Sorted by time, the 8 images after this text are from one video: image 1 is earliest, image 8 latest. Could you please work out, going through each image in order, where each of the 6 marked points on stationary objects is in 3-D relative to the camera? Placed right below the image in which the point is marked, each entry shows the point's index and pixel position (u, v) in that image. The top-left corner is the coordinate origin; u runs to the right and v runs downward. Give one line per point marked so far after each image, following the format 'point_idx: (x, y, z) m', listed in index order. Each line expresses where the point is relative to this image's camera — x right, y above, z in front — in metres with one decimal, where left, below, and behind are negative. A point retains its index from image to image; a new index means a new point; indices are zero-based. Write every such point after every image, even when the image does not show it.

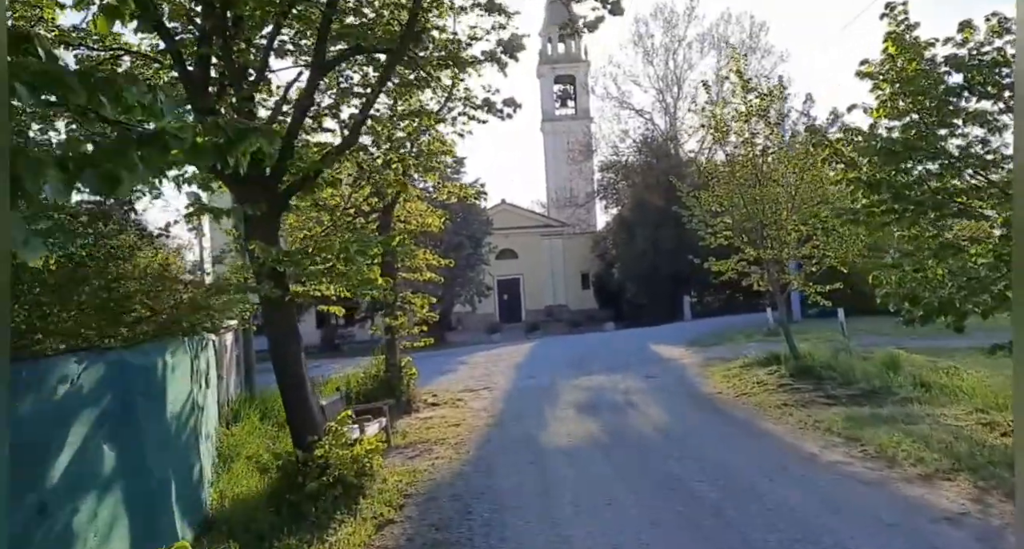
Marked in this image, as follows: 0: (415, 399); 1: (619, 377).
0: (-1.5, -1.9, +13.1) m
1: (+1.8, -1.8, +14.6) m
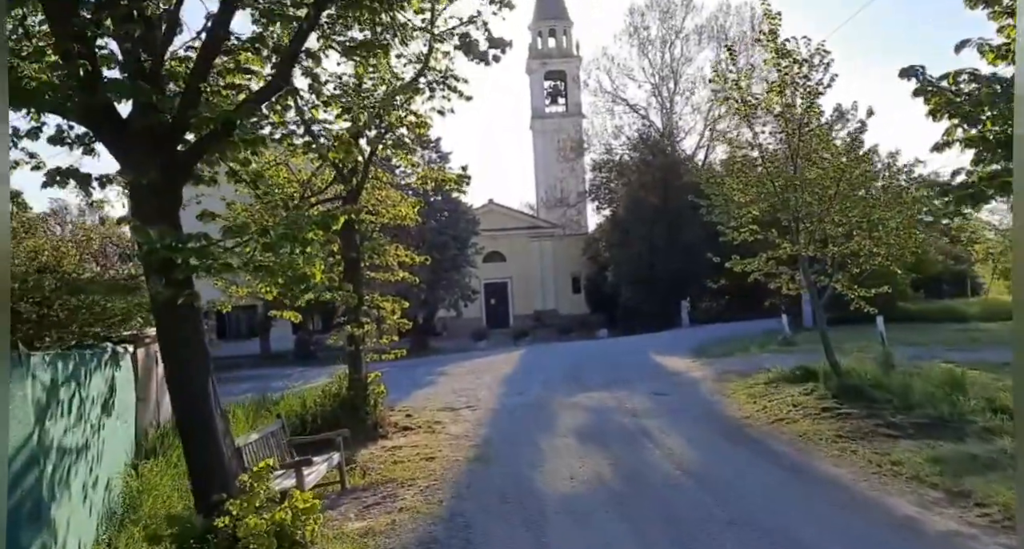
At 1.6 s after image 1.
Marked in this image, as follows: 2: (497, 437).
0: (-1.7, -1.9, +11.1) m
1: (+1.6, -1.8, +12.6) m
2: (-0.2, -1.9, +9.9) m
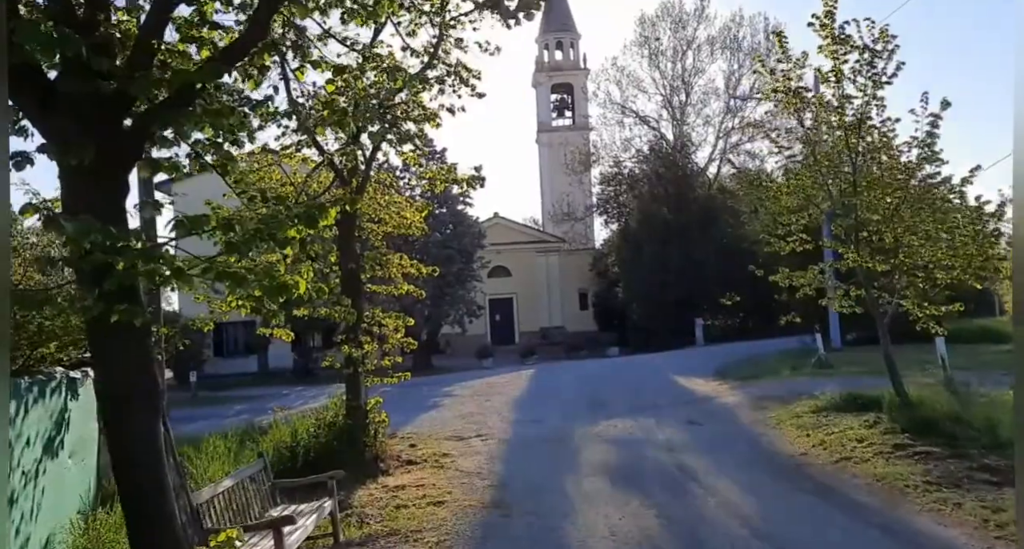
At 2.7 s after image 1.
0: (-1.4, -2.0, +9.8) m
1: (+1.8, -2.0, +11.3) m
2: (0.0, -2.0, +8.7) m
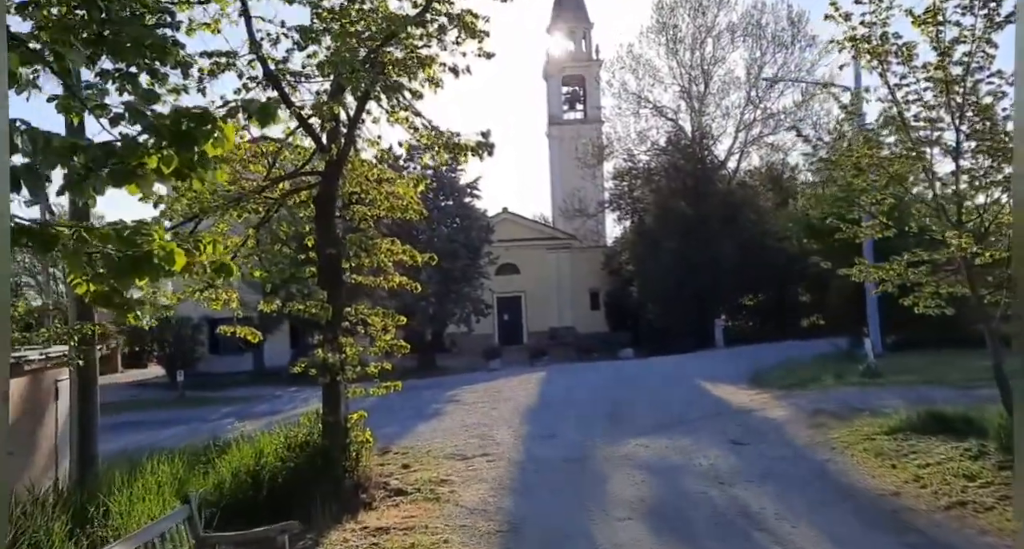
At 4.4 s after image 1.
0: (-1.3, -1.9, +8.1) m
1: (+1.9, -1.9, +9.5) m
2: (+0.1, -1.9, +6.9) m
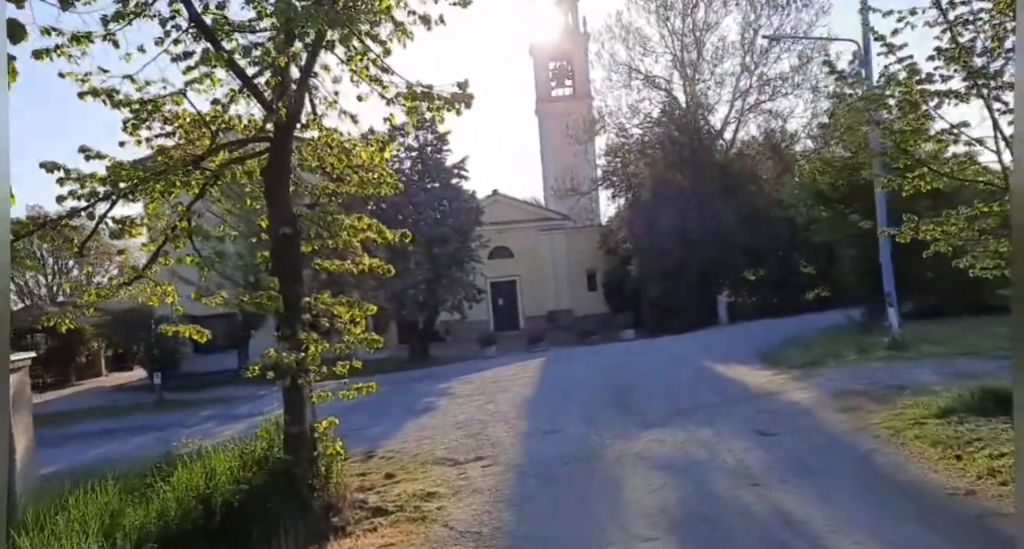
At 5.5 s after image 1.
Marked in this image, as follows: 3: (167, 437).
0: (-1.3, -1.8, +6.9) m
1: (+1.9, -1.6, +8.4) m
2: (+0.1, -1.8, +5.7) m
3: (-6.4, -3.0, +16.0) m
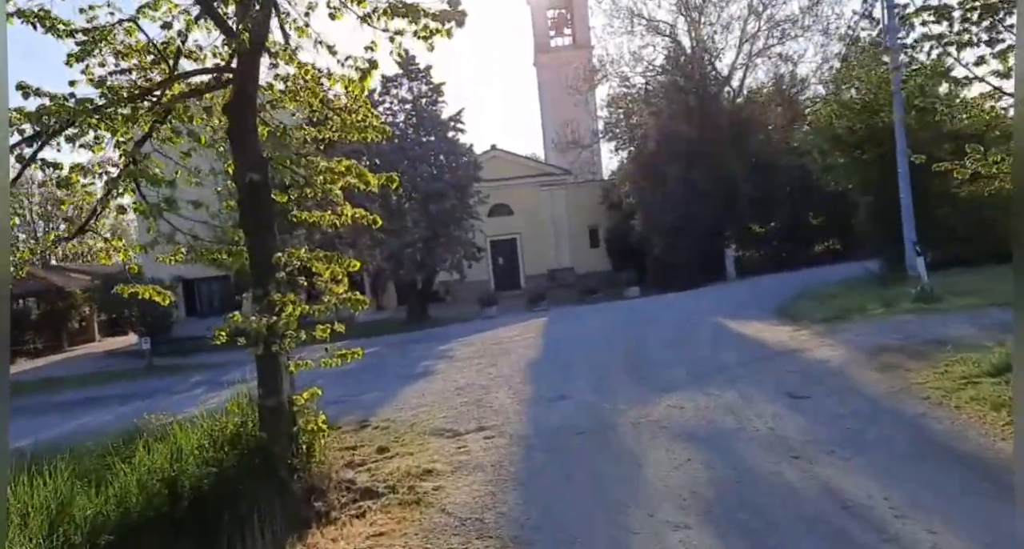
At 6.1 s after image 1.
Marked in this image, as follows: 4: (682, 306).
0: (-1.3, -1.4, +6.1) m
1: (+2.0, -1.1, +7.6) m
2: (+0.2, -1.5, +5.0) m
3: (-6.3, -2.3, +15.3) m
4: (+3.7, -0.7, +19.1) m
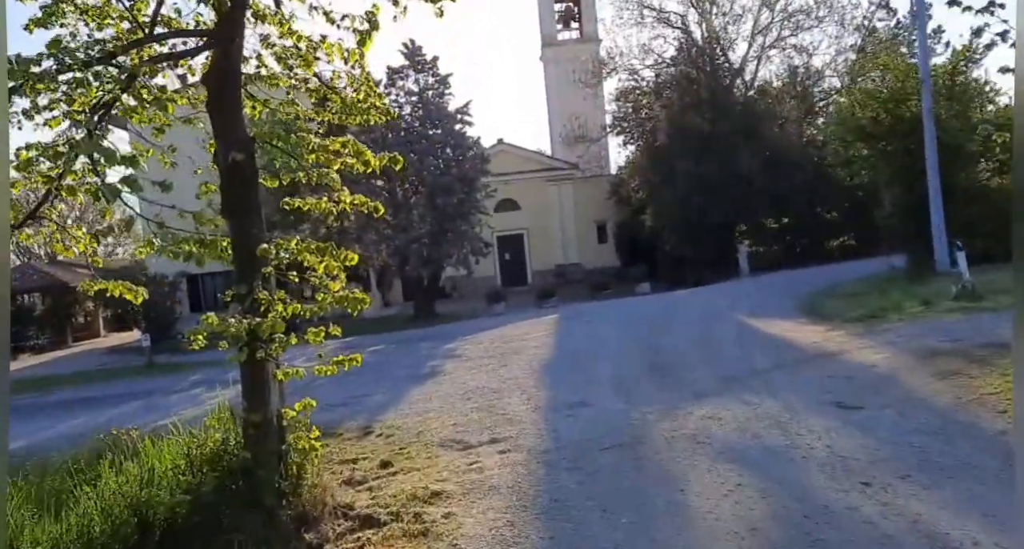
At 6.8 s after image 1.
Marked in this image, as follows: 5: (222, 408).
0: (-1.2, -1.4, +5.4) m
1: (+2.1, -1.1, +6.8) m
2: (+0.3, -1.4, +4.2) m
3: (-6.1, -2.2, +14.6) m
4: (+3.9, -0.6, +18.3) m
5: (-1.9, -0.9, +6.0) m
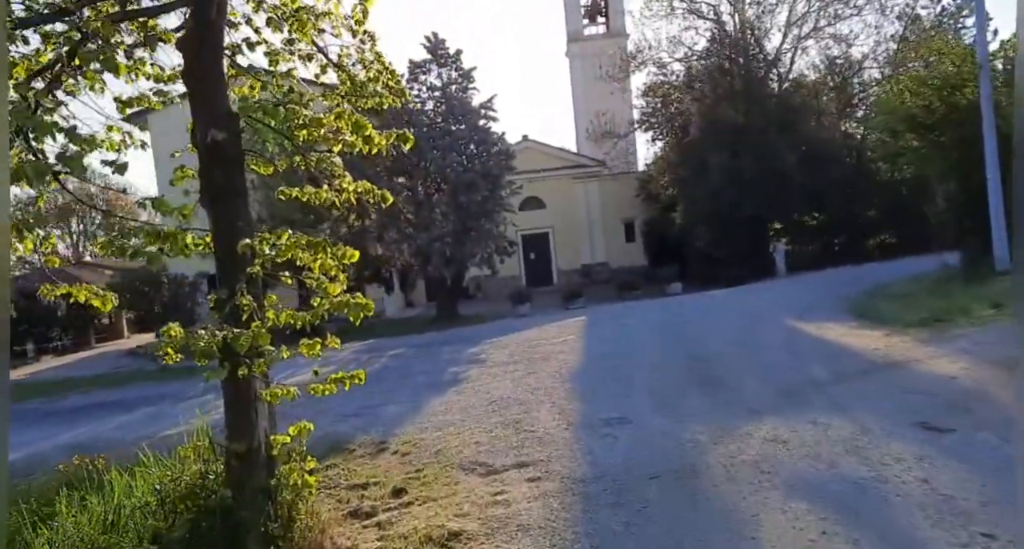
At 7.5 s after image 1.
0: (-1.0, -1.4, +4.5) m
1: (+2.3, -1.1, +5.9) m
2: (+0.4, -1.4, +3.3) m
3: (-5.7, -2.2, +13.9) m
4: (+4.5, -0.6, +17.3) m
5: (-1.8, -0.9, +5.1) m
